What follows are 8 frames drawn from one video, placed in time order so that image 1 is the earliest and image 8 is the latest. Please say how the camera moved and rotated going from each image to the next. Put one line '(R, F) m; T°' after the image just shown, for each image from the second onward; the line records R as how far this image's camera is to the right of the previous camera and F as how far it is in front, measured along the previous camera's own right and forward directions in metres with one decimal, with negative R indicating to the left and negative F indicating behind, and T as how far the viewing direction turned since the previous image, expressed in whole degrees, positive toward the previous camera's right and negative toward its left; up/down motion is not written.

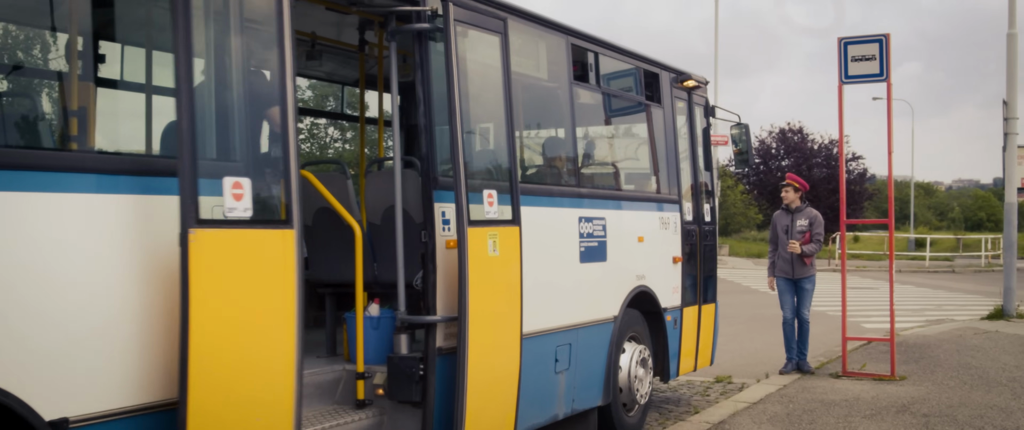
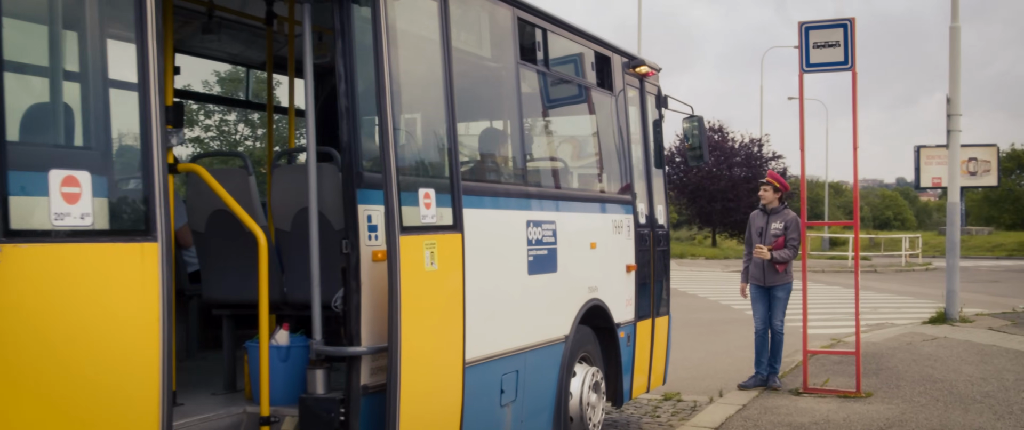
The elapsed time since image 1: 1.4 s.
(-0.1, +0.9) m; +4°
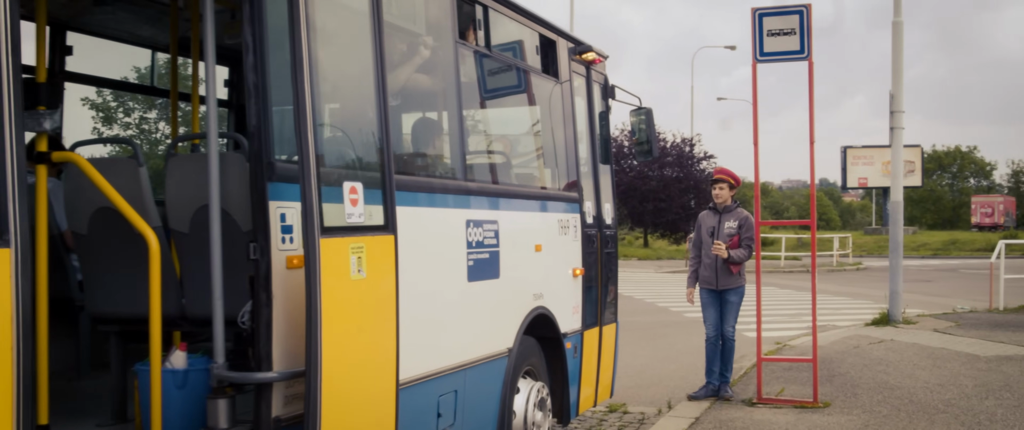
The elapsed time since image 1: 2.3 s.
(0.0, +0.6) m; +4°
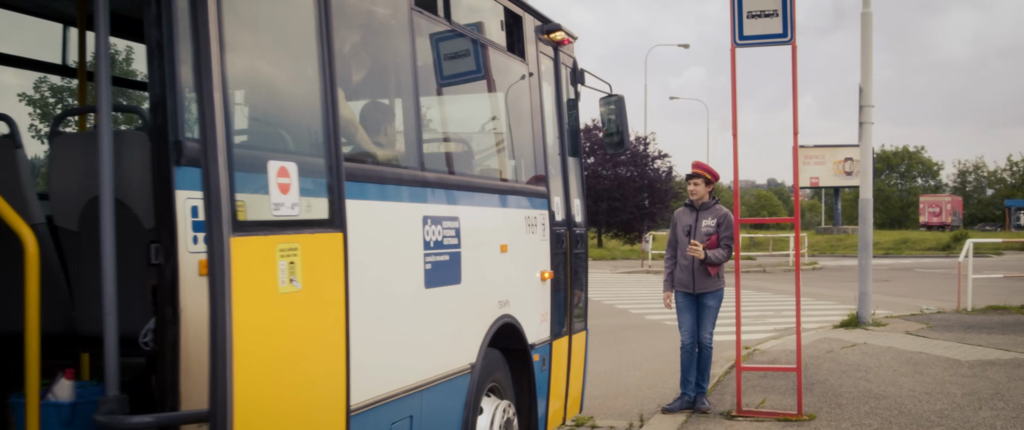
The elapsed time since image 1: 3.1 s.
(0.0, +0.6) m; +2°
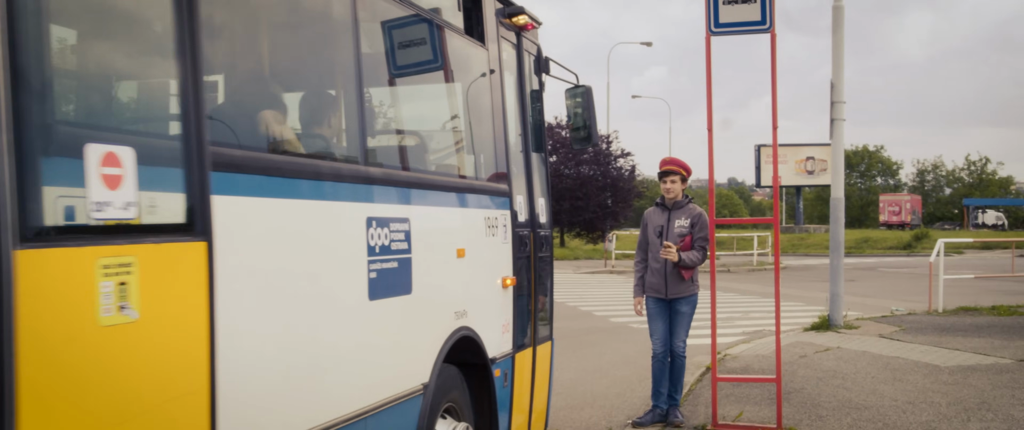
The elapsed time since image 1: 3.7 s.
(0.0, +0.5) m; +2°
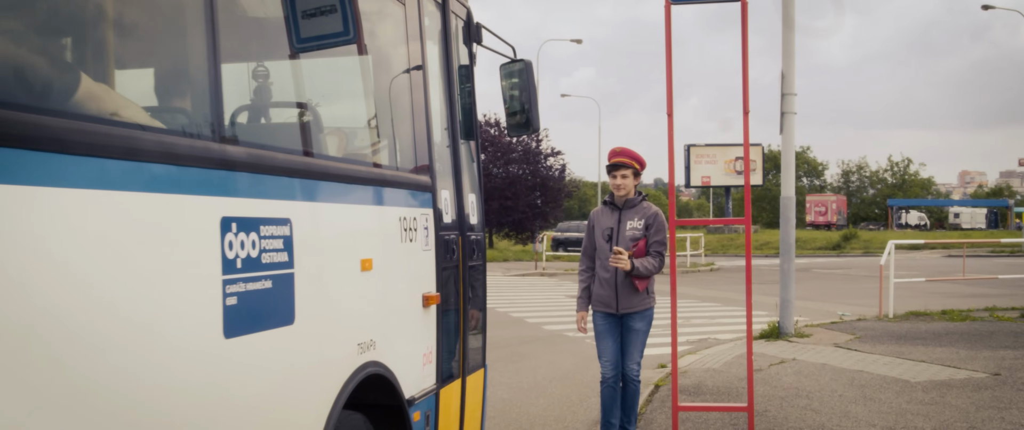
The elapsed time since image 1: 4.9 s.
(0.0, +1.0) m; +4°
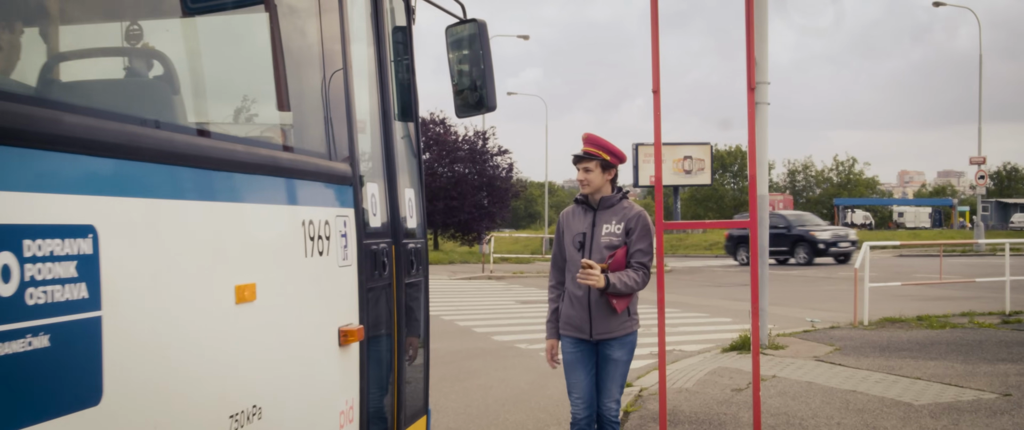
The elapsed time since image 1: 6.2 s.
(0.0, +1.1) m; +3°
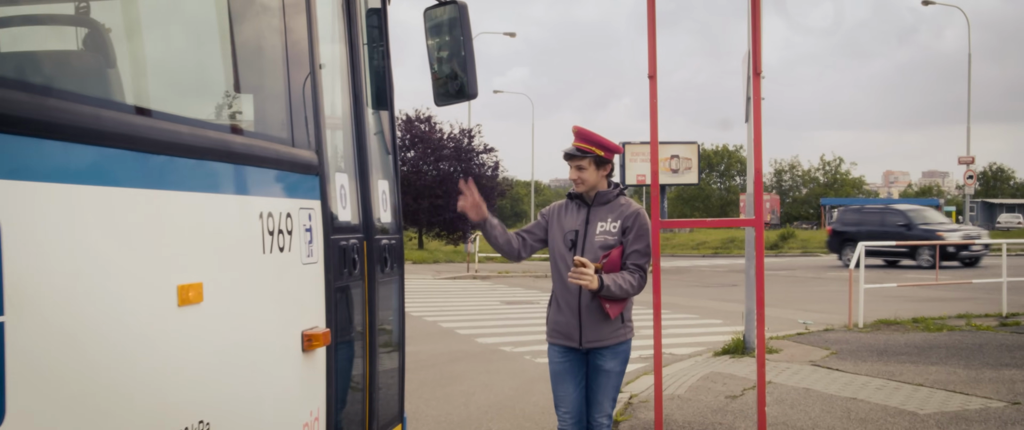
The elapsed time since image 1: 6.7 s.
(0.0, +0.4) m; +1°
